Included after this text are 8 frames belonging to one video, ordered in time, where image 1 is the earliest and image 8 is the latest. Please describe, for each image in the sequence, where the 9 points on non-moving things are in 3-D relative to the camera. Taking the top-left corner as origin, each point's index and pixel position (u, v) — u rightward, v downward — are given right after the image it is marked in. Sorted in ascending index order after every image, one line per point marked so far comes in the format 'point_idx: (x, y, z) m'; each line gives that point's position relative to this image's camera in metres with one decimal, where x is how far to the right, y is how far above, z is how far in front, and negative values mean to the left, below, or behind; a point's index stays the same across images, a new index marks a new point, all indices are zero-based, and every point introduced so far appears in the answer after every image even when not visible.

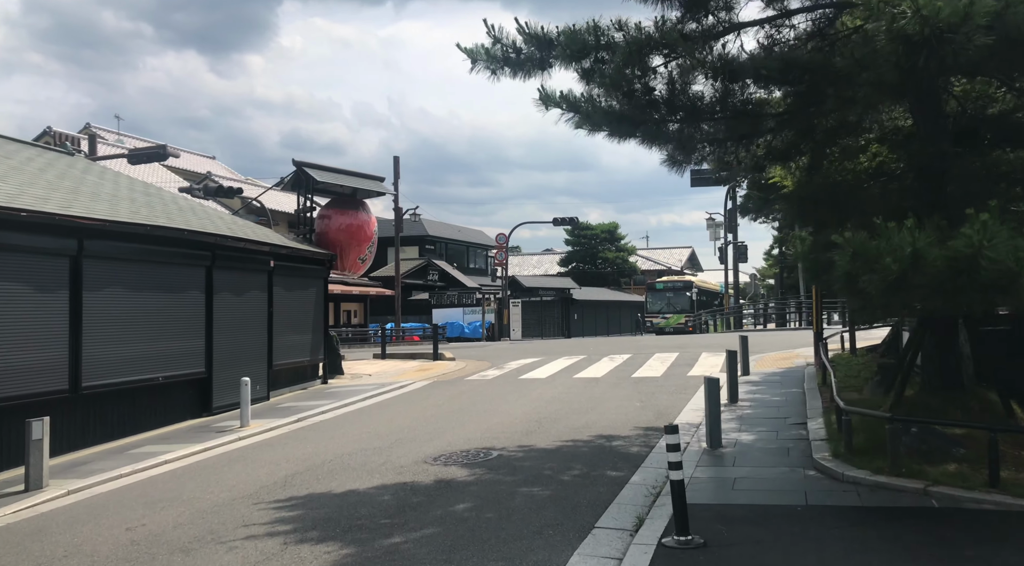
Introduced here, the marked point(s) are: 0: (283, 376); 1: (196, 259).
0: (-4.7, -1.9, +18.4) m
1: (-5.3, +0.4, +15.1) m
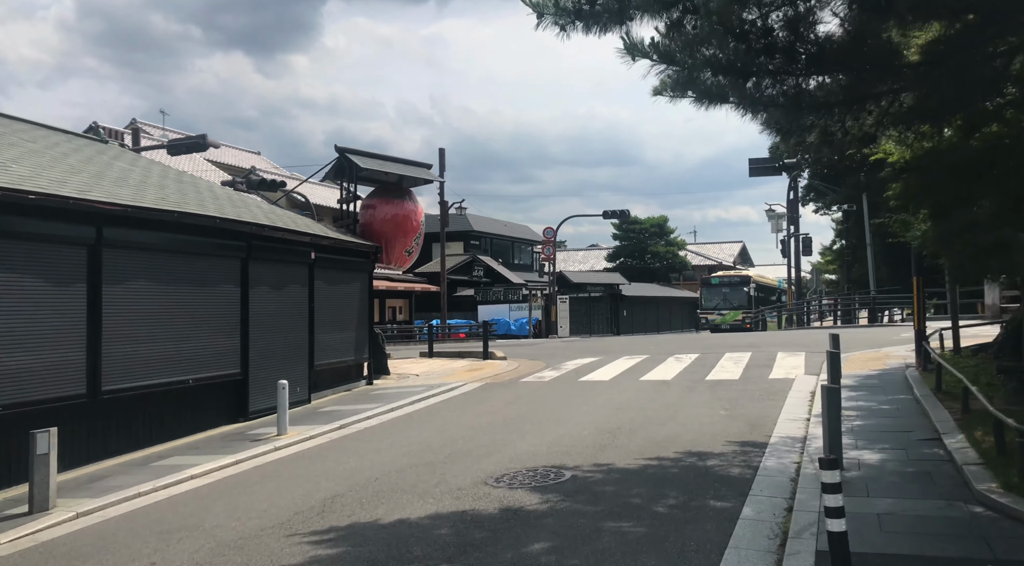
0: (-3.6, -1.8, +17.1) m
1: (-4.3, +0.5, +13.8) m
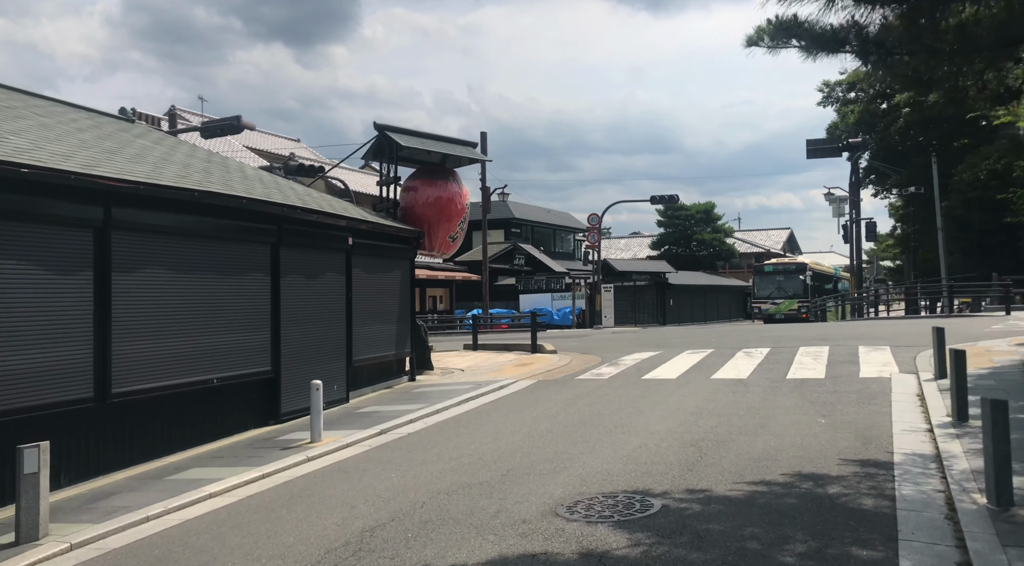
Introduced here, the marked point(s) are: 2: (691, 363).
0: (-2.6, -1.6, +15.7) m
1: (-3.5, +0.7, +12.5) m
2: (+3.4, -1.5, +17.2) m
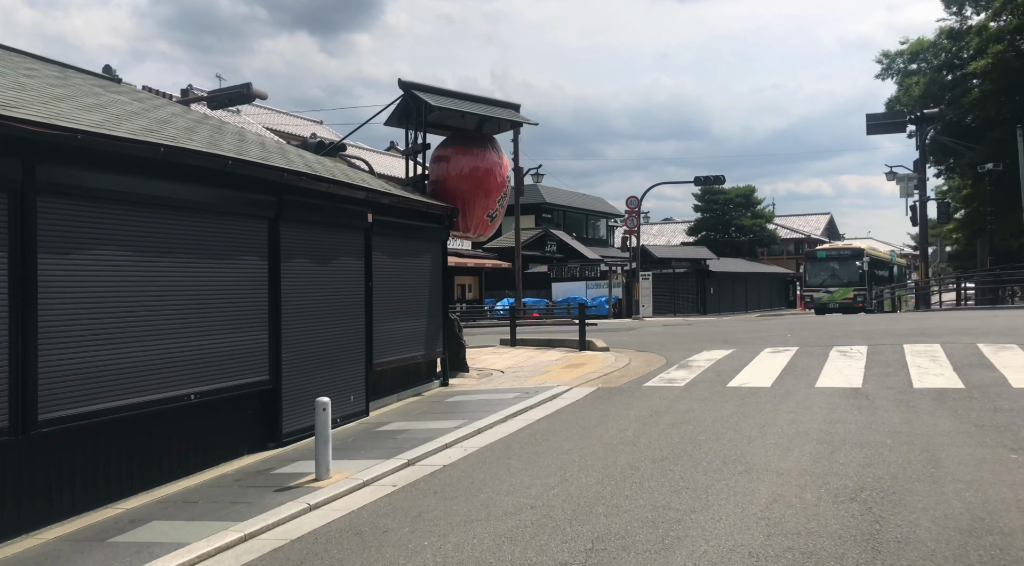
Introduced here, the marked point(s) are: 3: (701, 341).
0: (-1.8, -1.4, +13.0) m
1: (-2.8, +0.8, +9.7) m
2: (+4.3, -1.3, +14.3) m
3: (+4.1, -1.3, +19.5) m
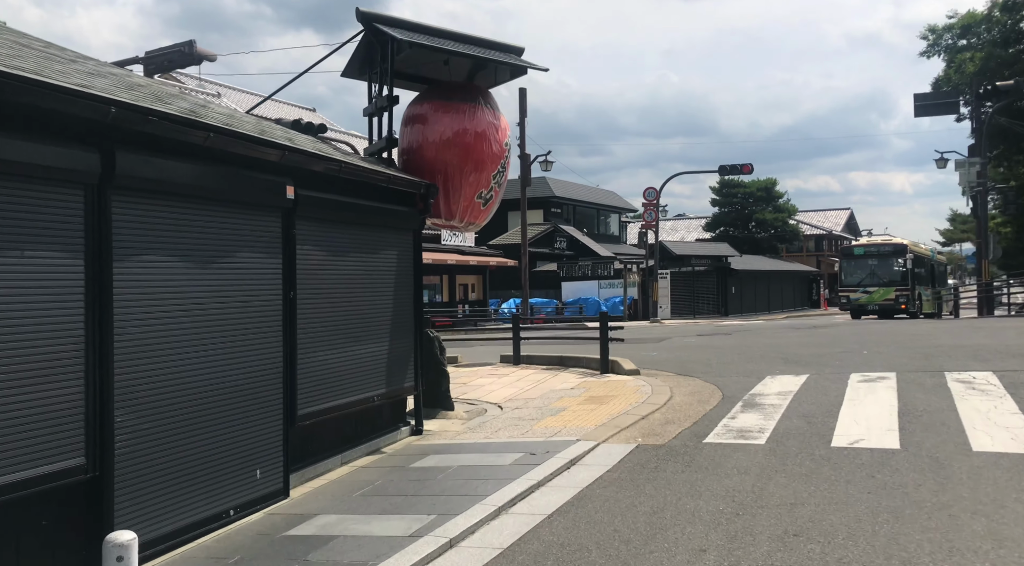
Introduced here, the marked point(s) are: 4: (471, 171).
0: (-1.8, -1.5, +8.8) m
1: (-2.9, +0.8, +5.6) m
2: (+4.3, -1.4, +10.1) m
3: (+4.1, -1.4, +15.3) m
4: (-0.5, +1.4, +11.4) m
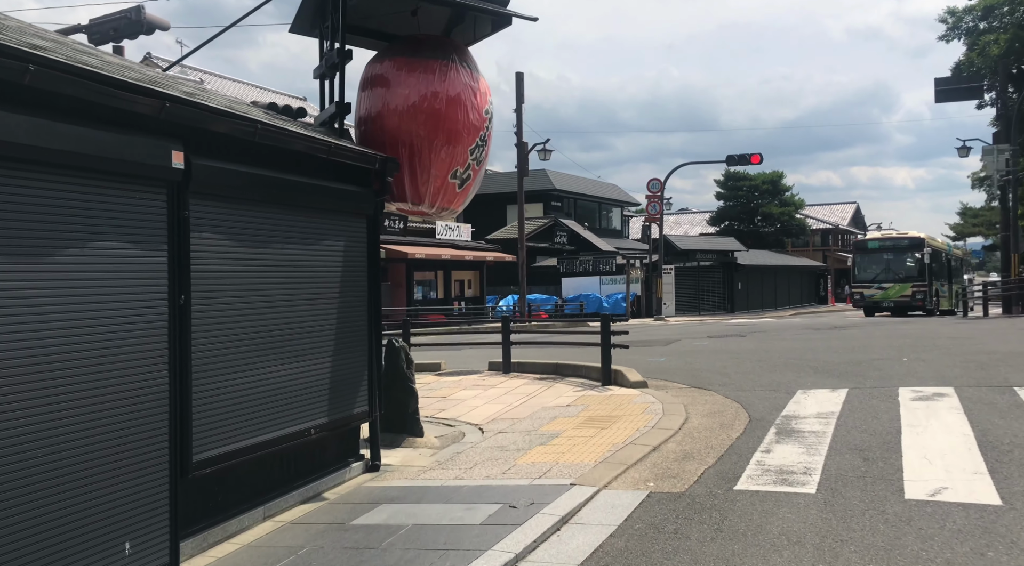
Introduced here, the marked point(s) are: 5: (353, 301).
0: (-2.0, -1.5, +6.8) m
1: (-3.1, +0.7, +3.5) m
2: (+4.1, -1.4, +8.0) m
3: (+3.9, -1.3, +13.2) m
4: (-0.7, +1.4, +9.3) m
5: (-1.5, -0.1, +8.1) m
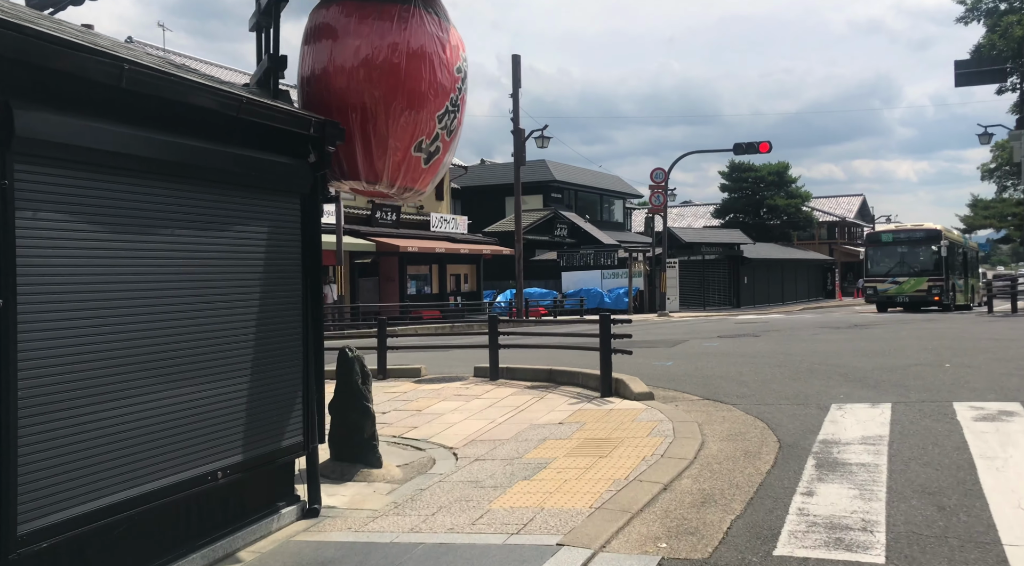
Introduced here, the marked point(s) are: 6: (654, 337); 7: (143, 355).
0: (-2.2, -1.4, +5.1) m
1: (-3.3, +0.7, +1.7) m
2: (+3.9, -1.3, +6.3) m
3: (+3.8, -1.3, +11.5) m
4: (-0.9, +1.5, +7.6) m
5: (-1.6, -0.1, +6.3) m
6: (+3.1, -1.2, +19.5) m
7: (-2.1, -0.4, +5.1) m
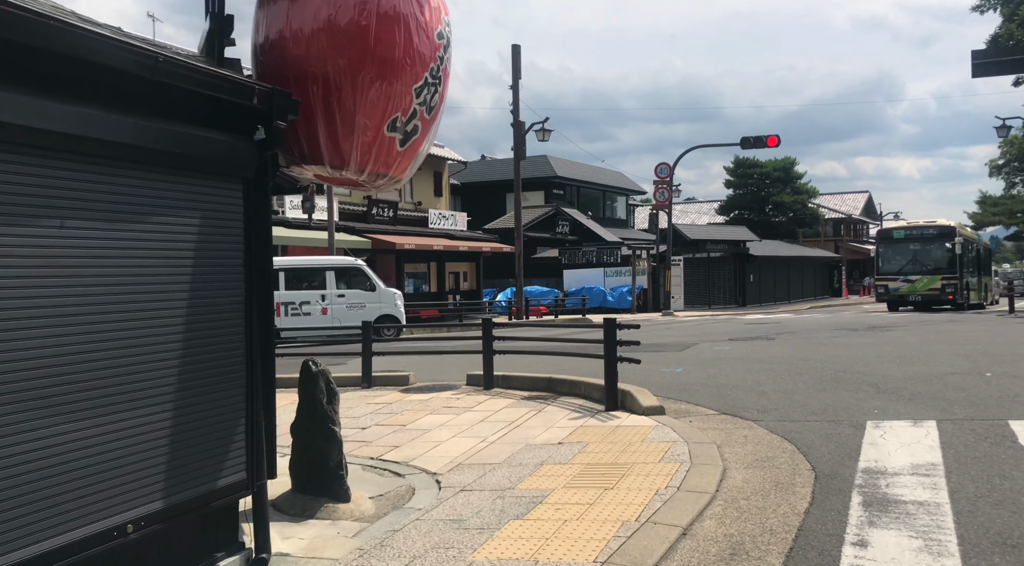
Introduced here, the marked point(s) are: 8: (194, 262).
0: (-2.3, -1.5, +3.9) m
1: (-3.4, +0.7, +0.6) m
2: (+3.8, -1.4, +5.1) m
3: (+3.7, -1.3, +10.3) m
4: (-1.0, +1.5, +6.4) m
5: (-1.7, -0.2, +5.2) m
6: (+3.0, -1.2, +18.3) m
7: (-2.2, -0.4, +4.0) m
8: (-1.8, +0.1, +5.0) m
